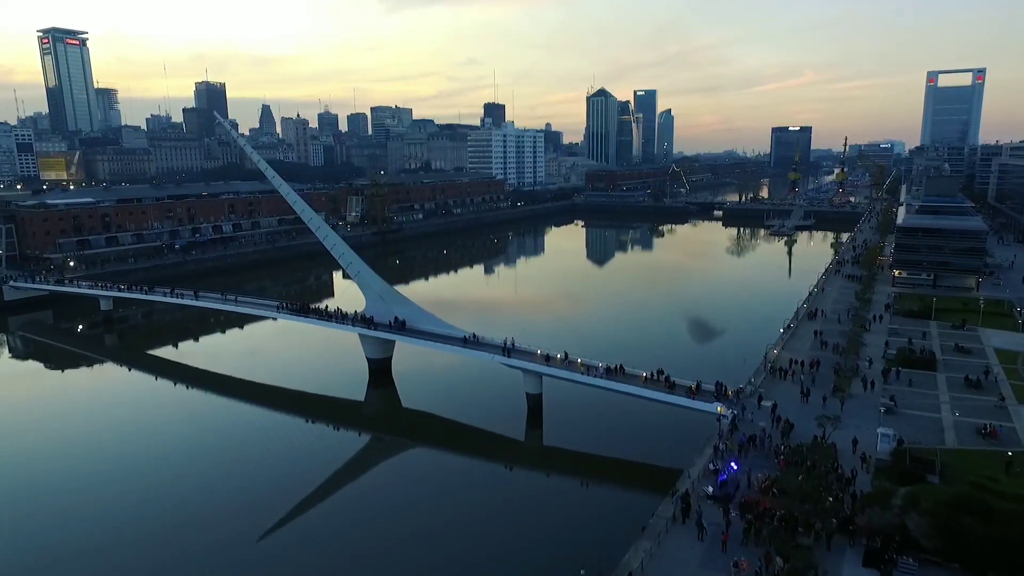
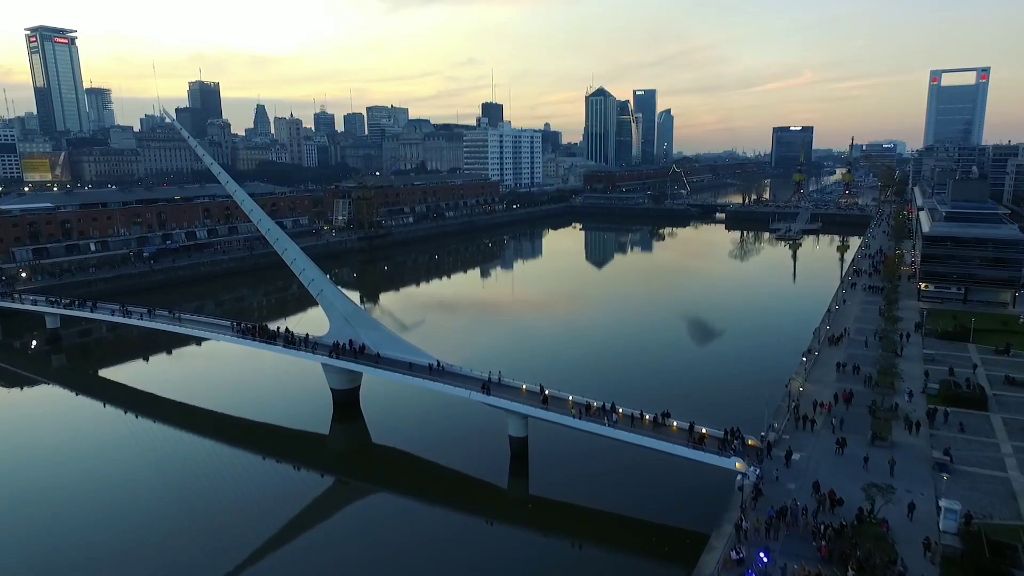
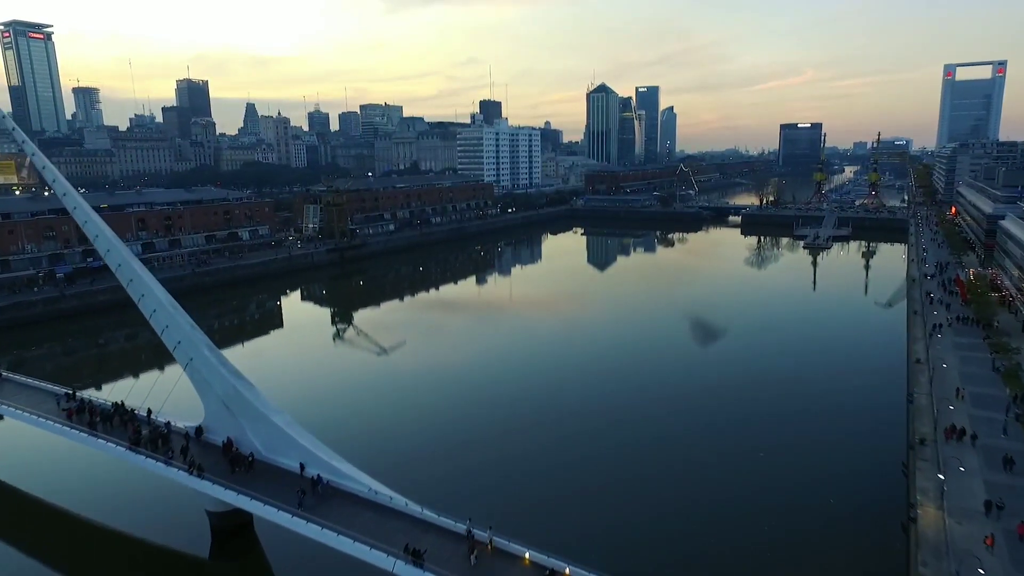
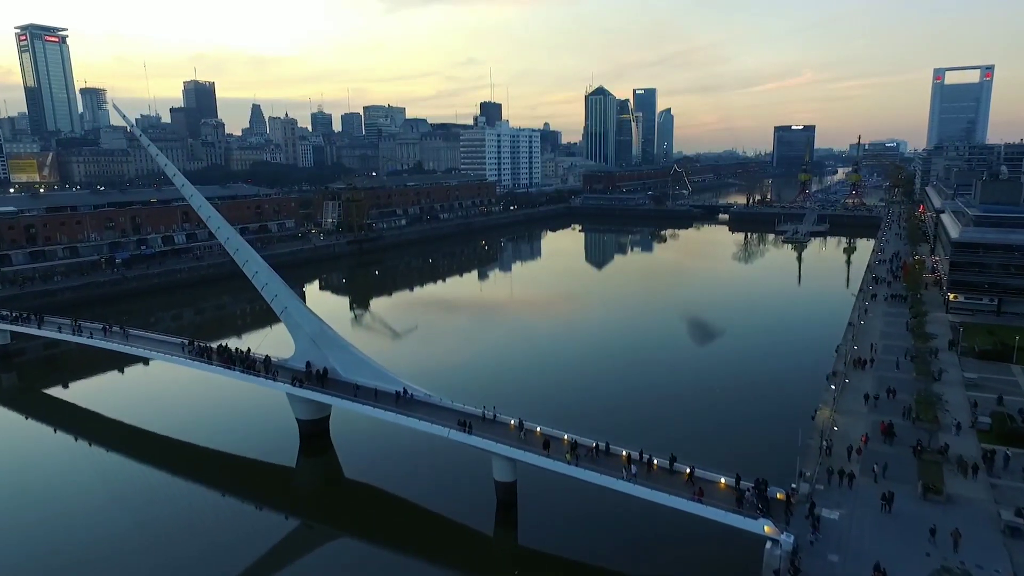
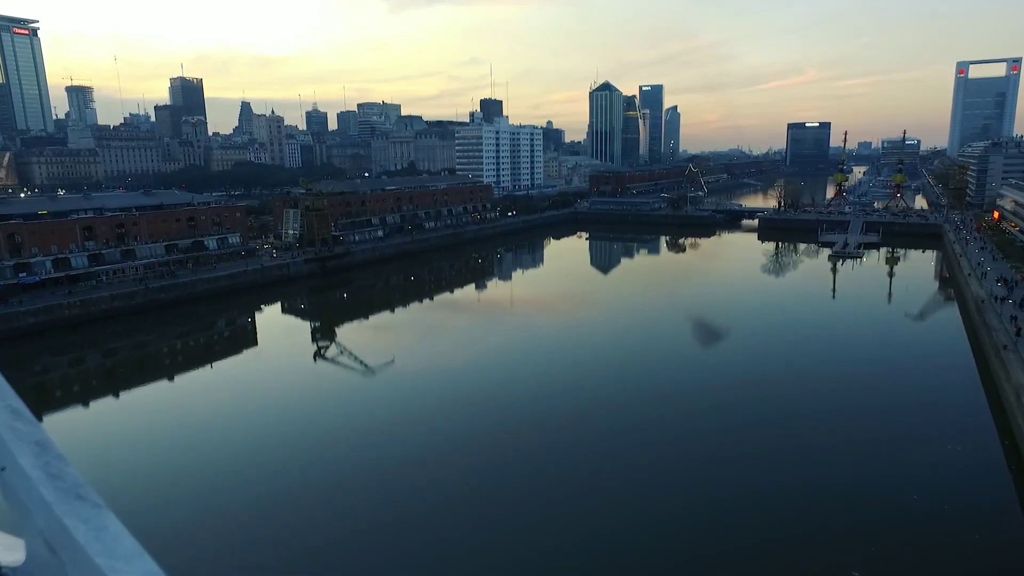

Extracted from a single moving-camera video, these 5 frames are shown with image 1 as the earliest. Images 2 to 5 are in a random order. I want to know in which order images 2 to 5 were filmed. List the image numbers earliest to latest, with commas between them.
2, 4, 3, 5
